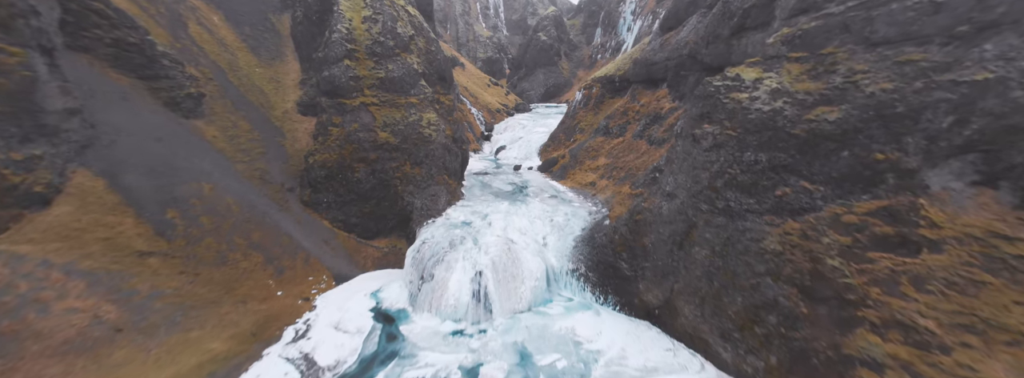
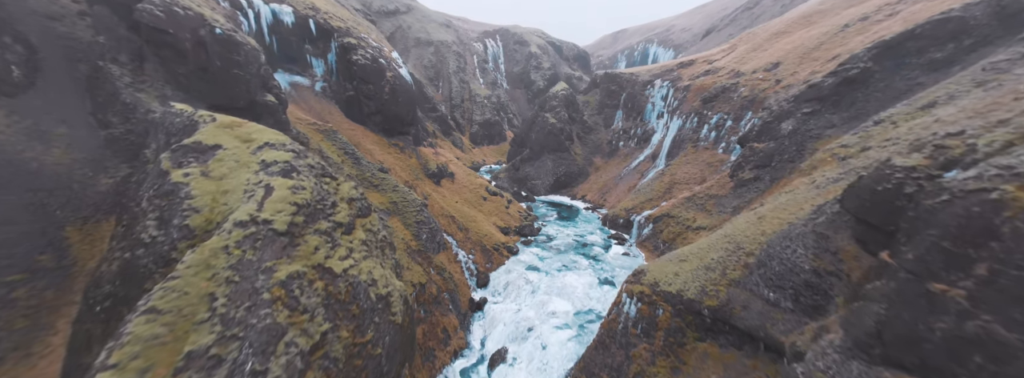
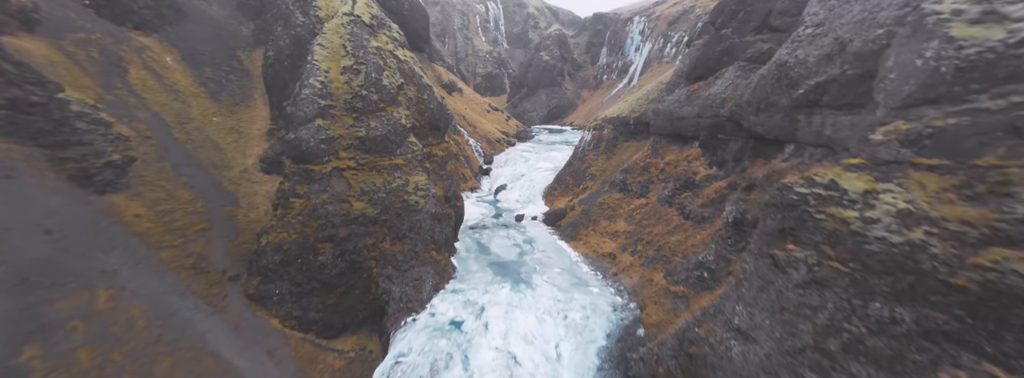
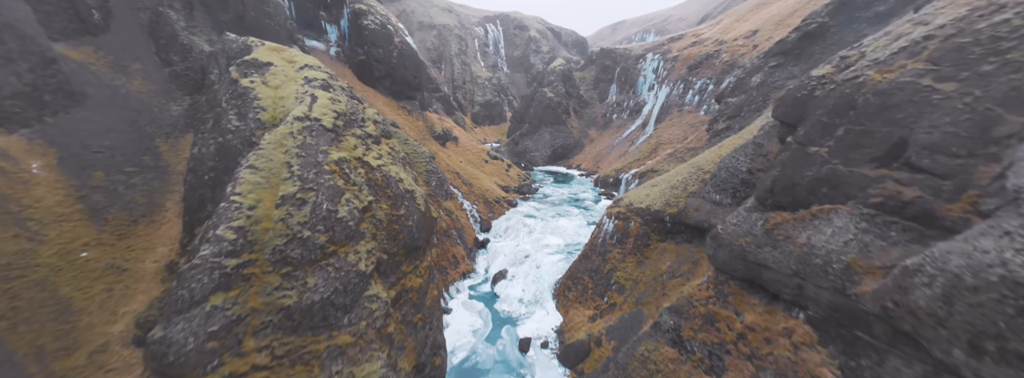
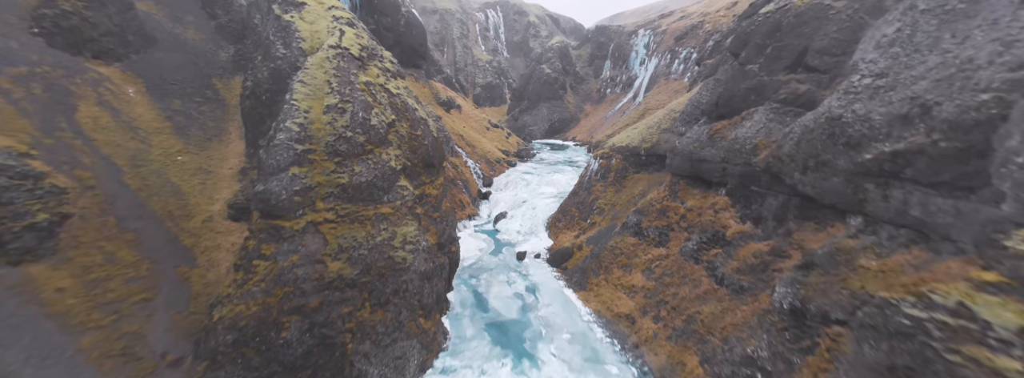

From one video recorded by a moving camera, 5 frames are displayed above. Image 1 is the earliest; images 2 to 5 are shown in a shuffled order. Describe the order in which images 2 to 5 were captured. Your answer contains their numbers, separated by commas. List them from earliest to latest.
3, 5, 4, 2
